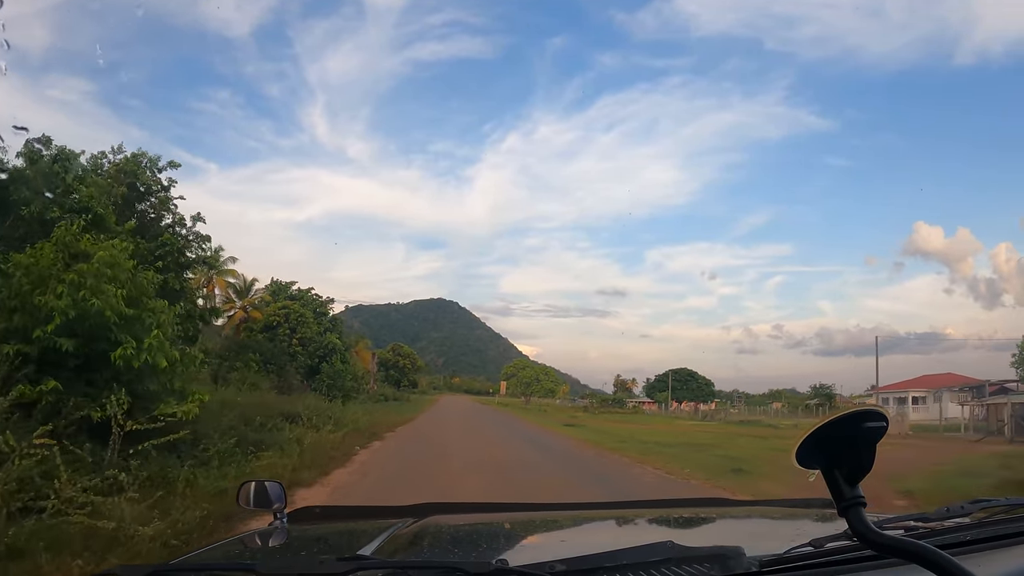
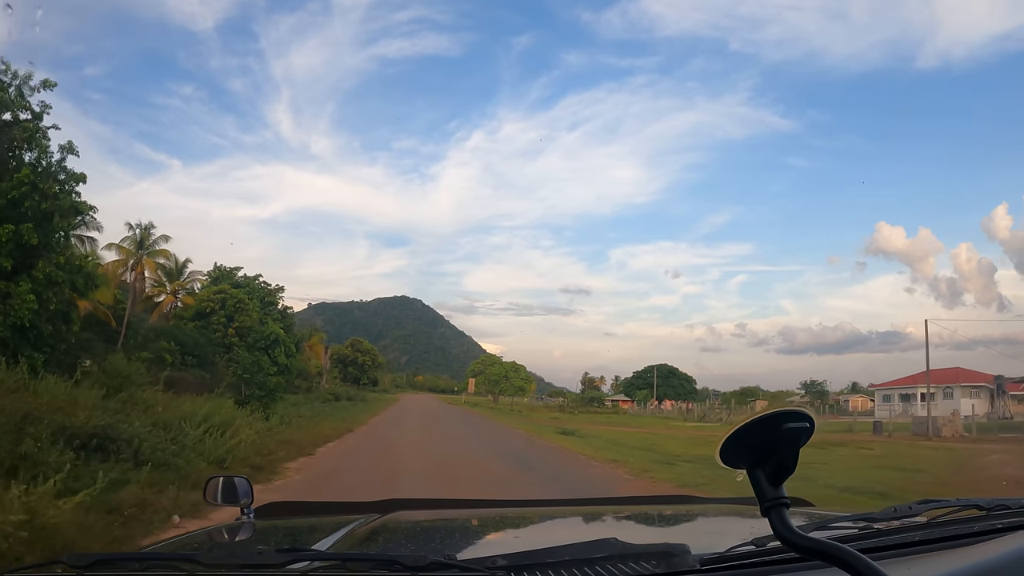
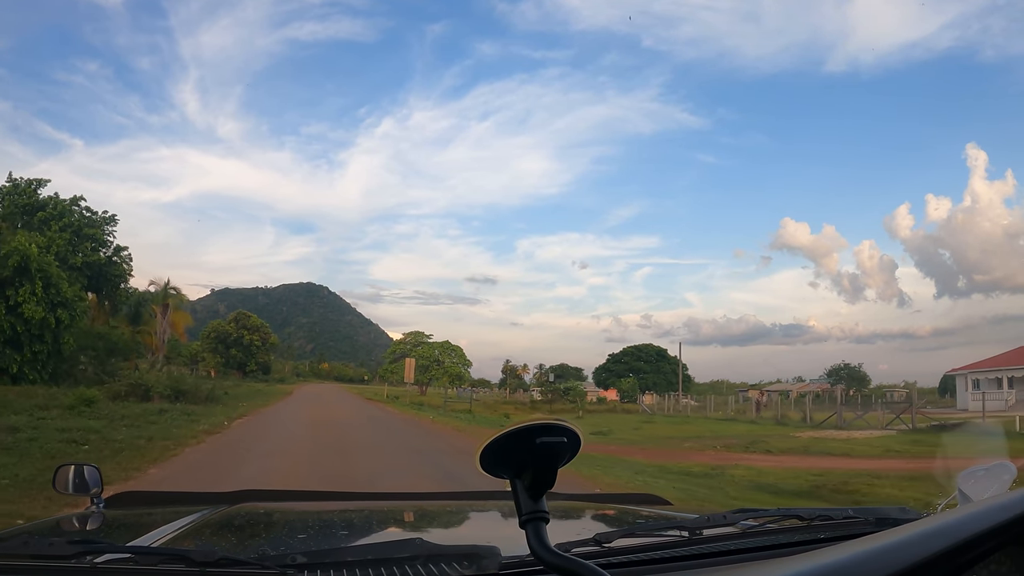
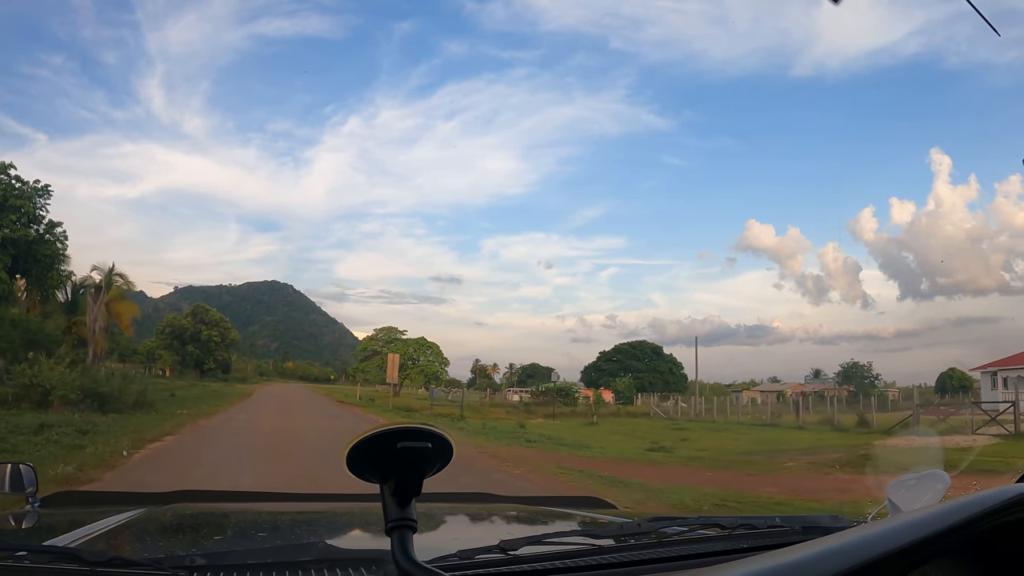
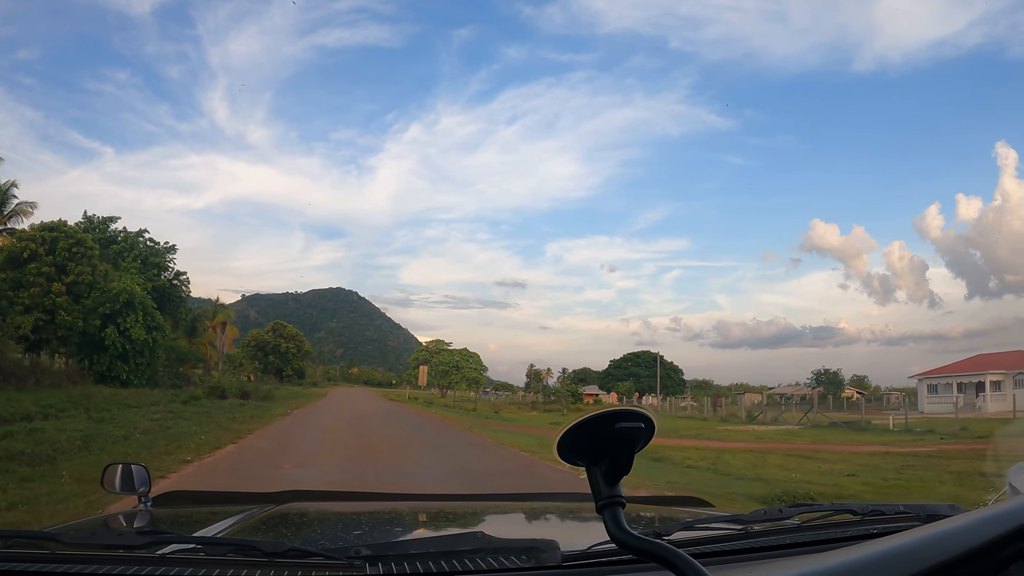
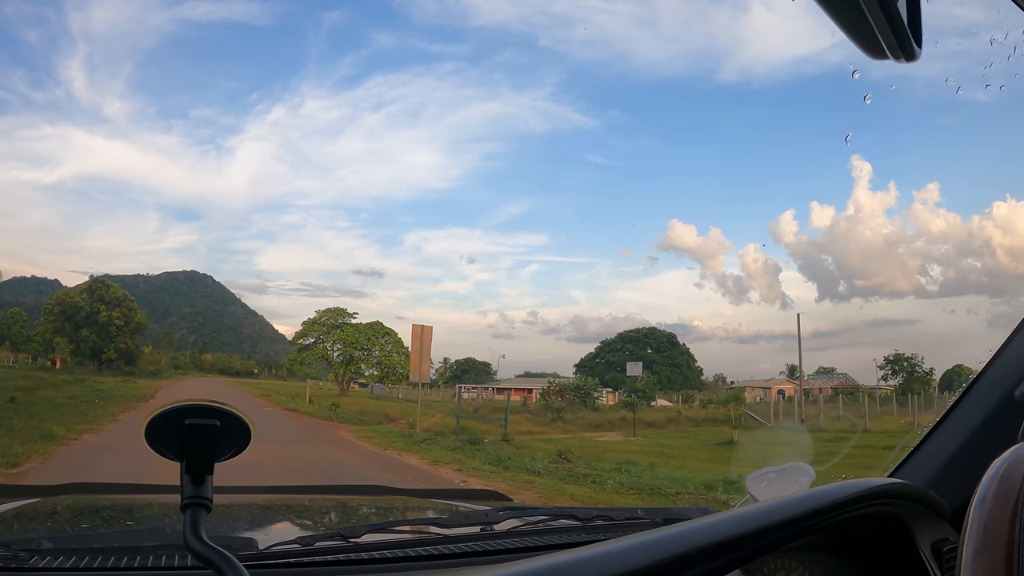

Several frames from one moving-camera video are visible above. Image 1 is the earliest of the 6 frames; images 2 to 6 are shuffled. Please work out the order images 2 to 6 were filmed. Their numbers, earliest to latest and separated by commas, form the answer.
2, 5, 3, 4, 6
